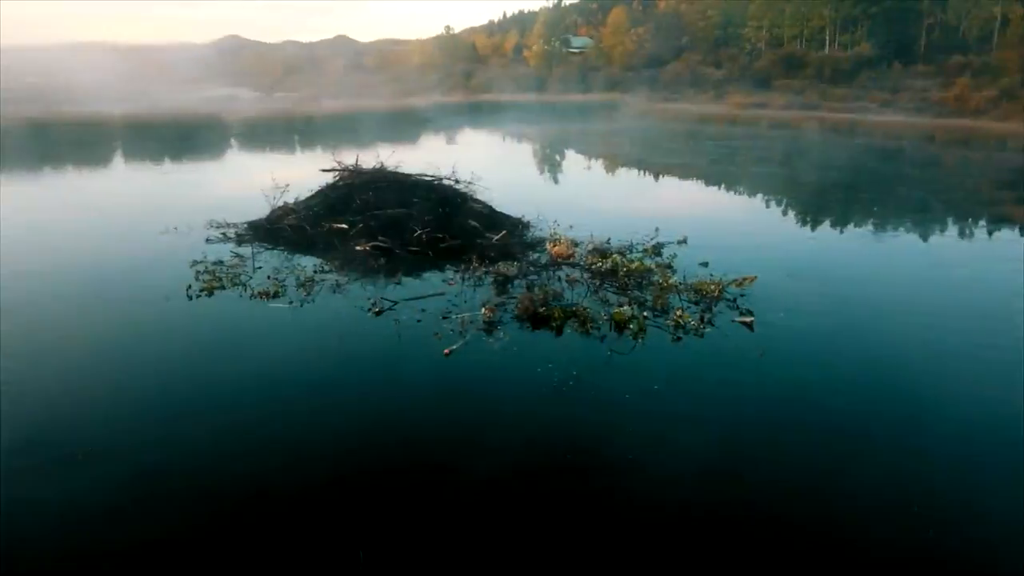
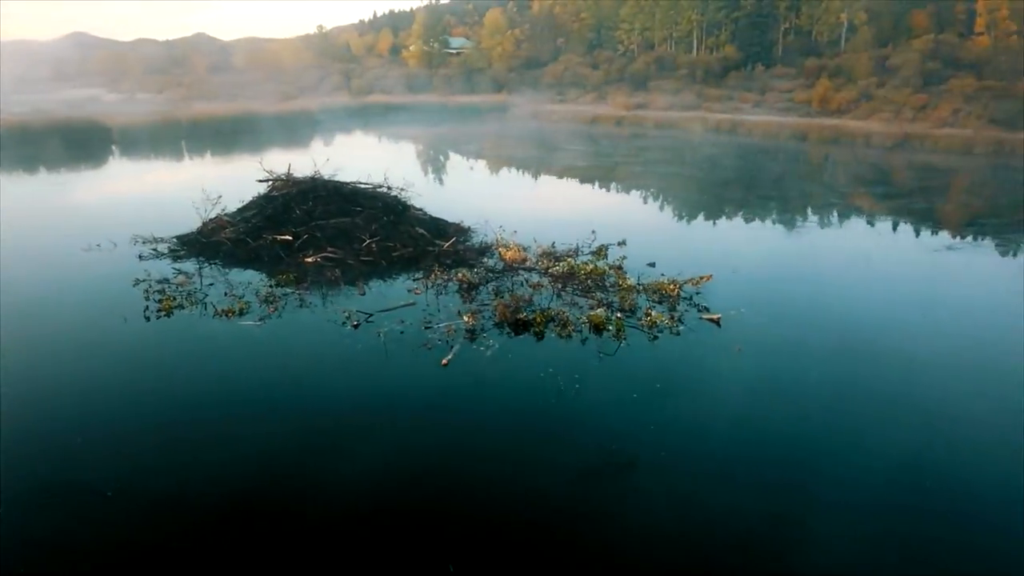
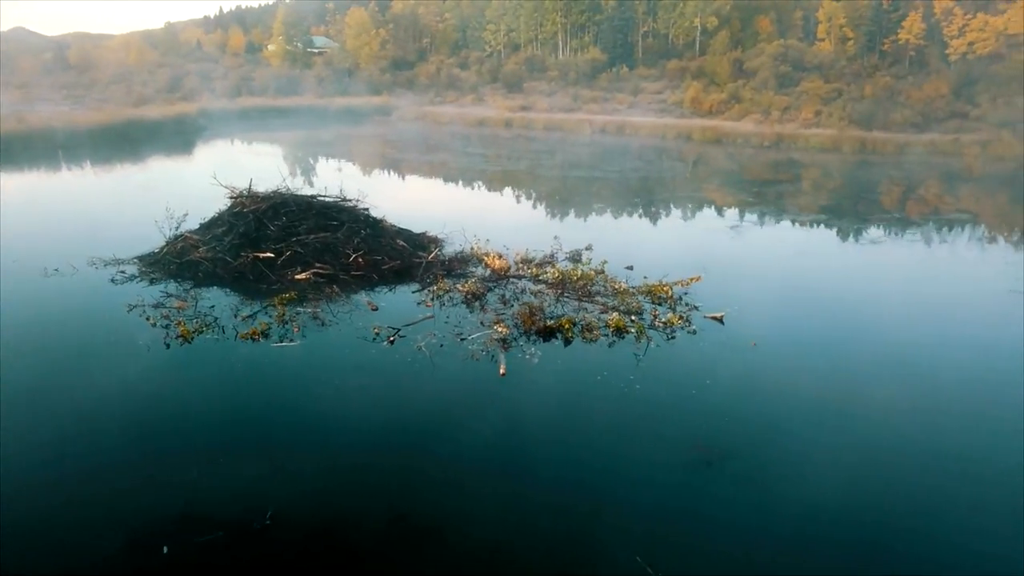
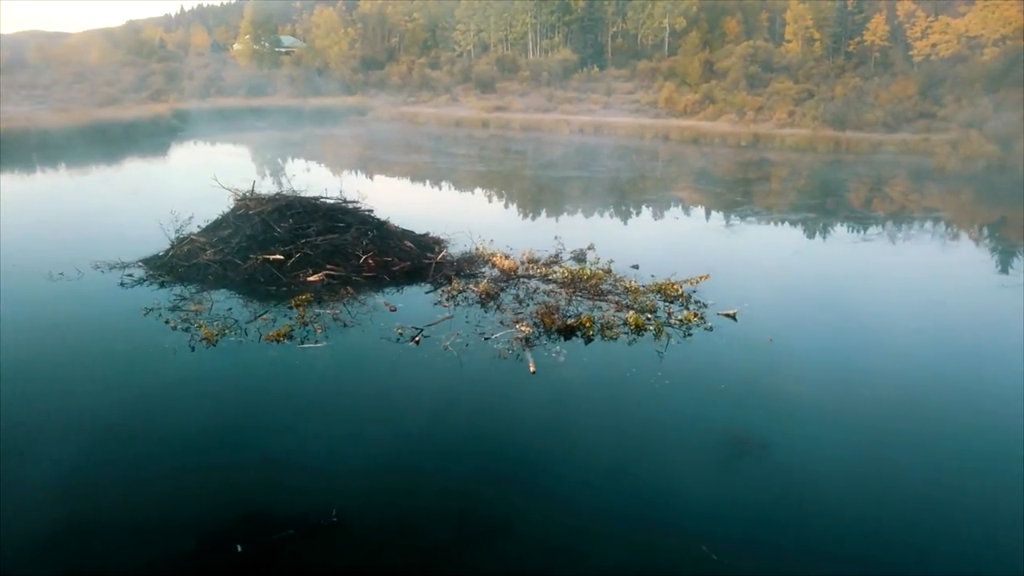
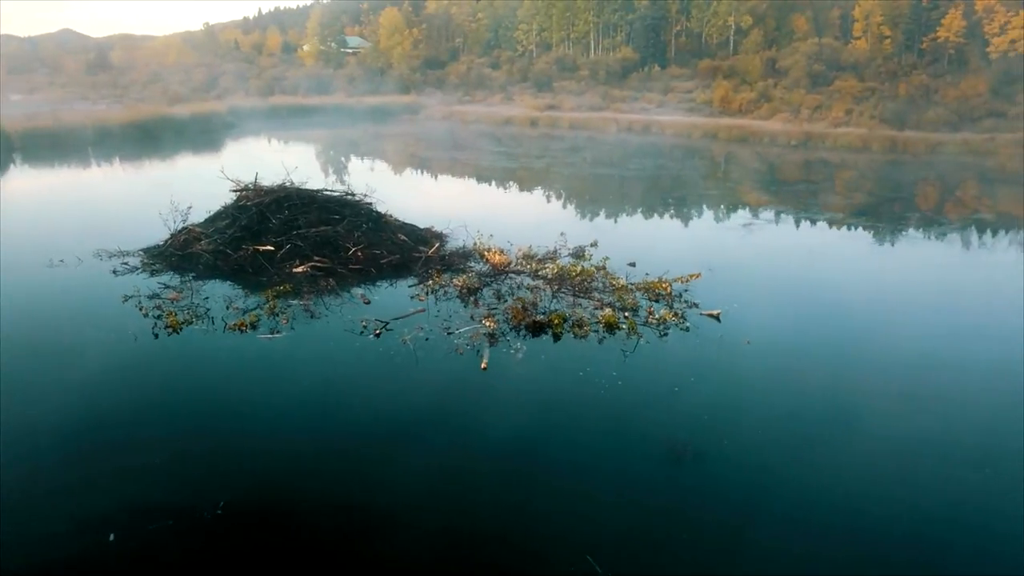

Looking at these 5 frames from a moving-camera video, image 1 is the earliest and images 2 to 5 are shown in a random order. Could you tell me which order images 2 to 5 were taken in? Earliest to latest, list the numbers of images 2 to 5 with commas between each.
2, 5, 3, 4
